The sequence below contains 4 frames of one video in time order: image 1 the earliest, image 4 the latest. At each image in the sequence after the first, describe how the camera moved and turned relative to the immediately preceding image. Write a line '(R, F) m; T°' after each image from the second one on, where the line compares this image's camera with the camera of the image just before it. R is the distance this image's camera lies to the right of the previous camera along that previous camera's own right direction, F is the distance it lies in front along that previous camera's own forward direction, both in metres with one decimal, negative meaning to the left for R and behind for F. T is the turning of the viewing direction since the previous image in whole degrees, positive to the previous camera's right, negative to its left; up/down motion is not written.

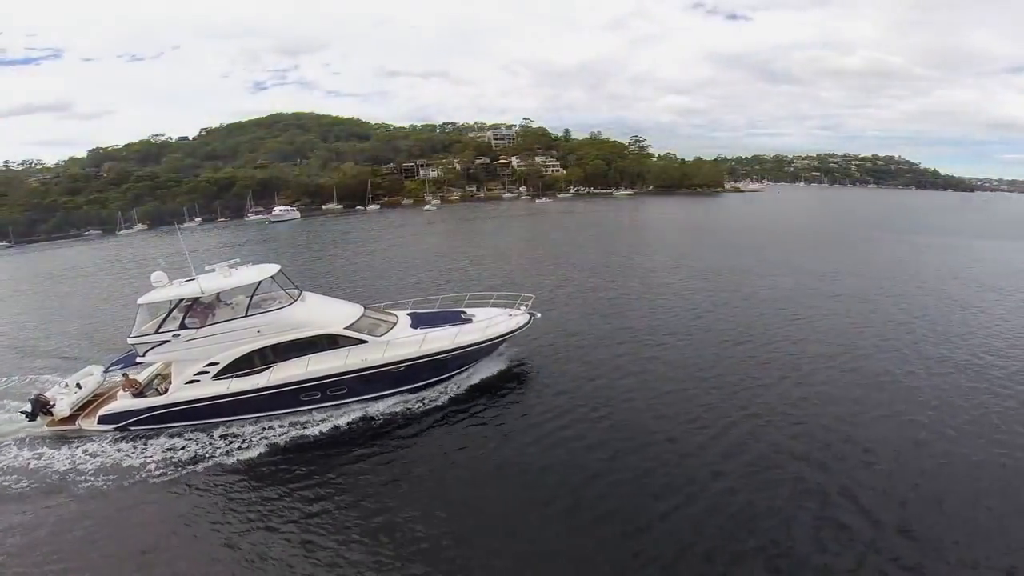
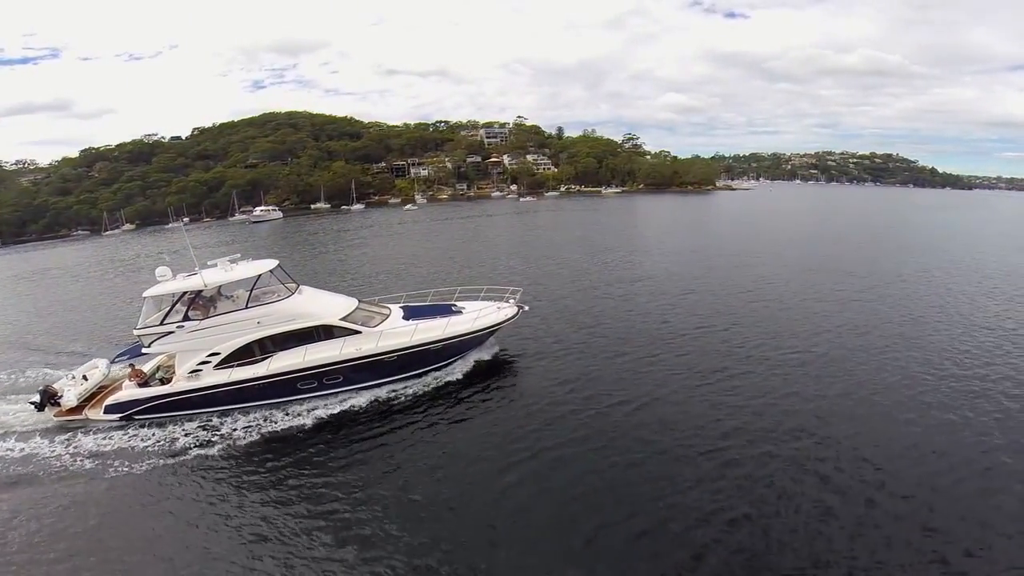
(+1.0, +0.3) m; 0°
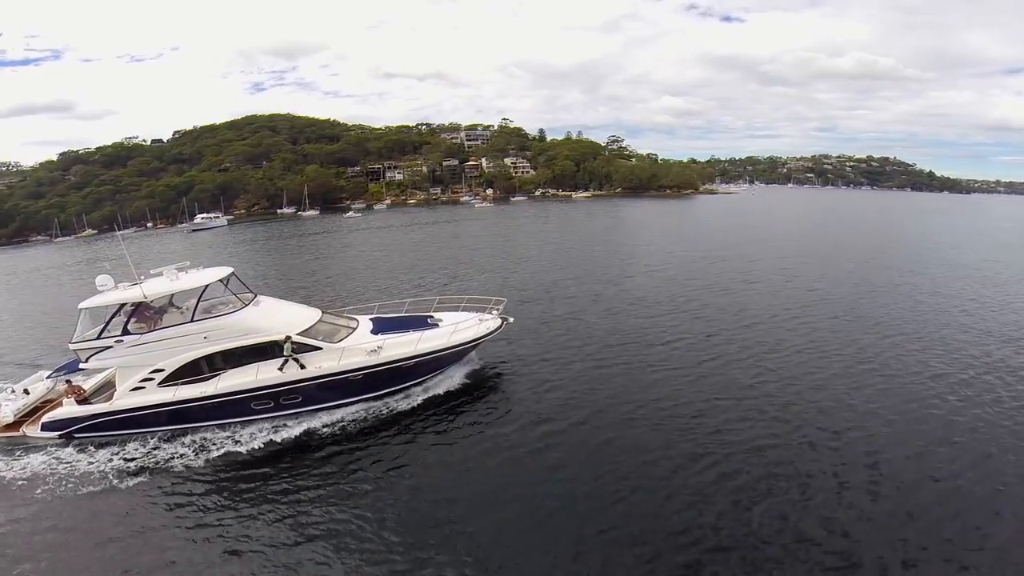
(+2.6, +1.8) m; 0°
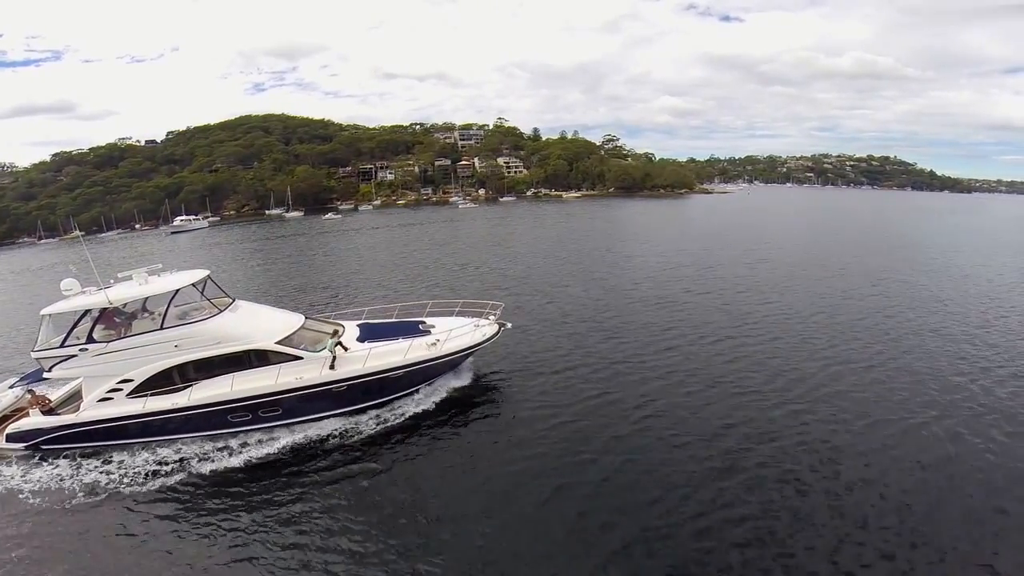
(+0.9, +0.8) m; 0°
